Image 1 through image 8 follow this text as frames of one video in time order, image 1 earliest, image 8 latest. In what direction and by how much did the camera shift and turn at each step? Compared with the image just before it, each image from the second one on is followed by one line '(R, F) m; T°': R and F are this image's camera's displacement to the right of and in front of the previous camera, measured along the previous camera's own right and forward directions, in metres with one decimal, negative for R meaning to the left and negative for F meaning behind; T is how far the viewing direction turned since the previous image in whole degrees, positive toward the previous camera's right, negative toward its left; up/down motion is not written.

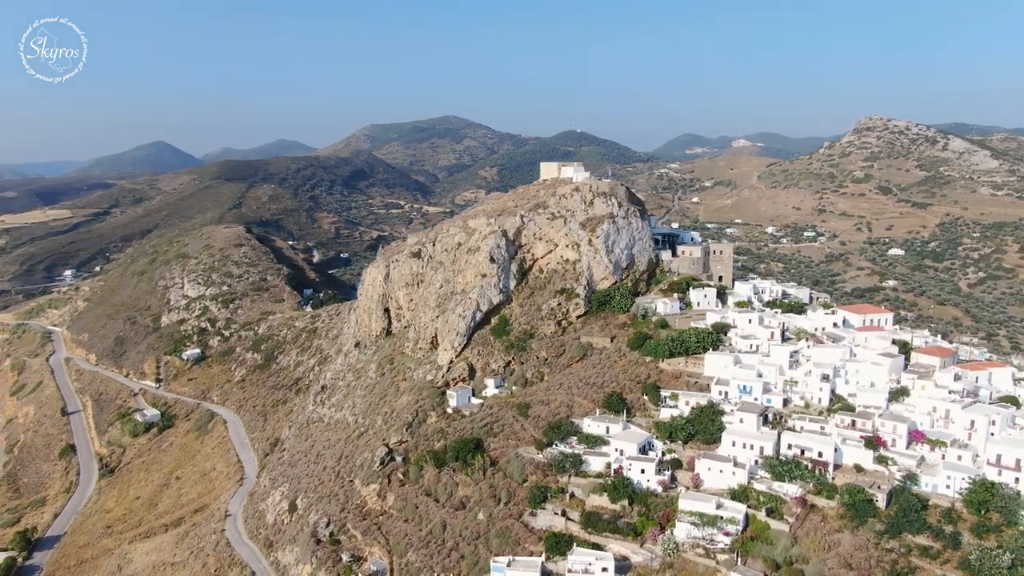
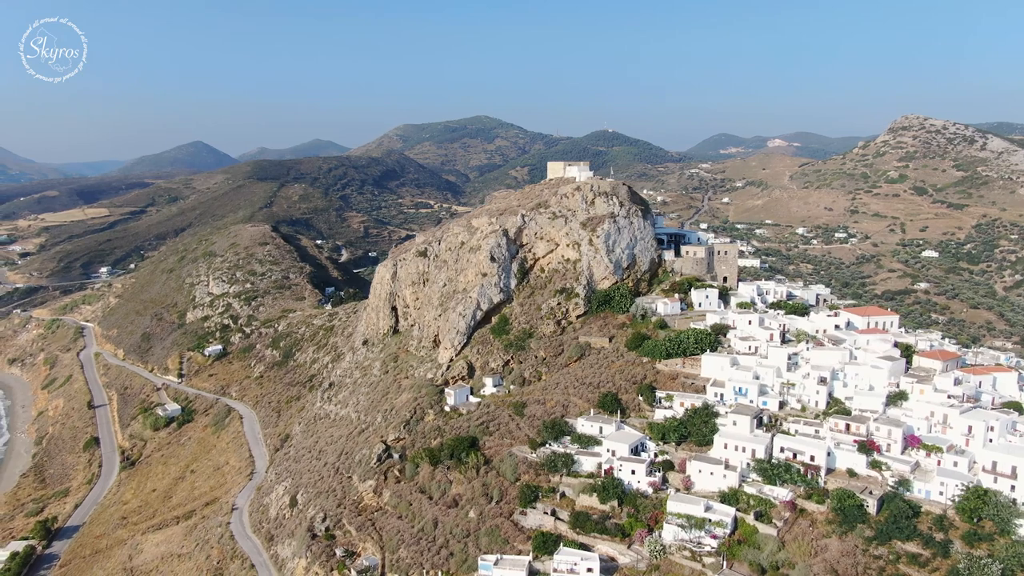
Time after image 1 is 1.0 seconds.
(+1.4, 0.0) m; -2°
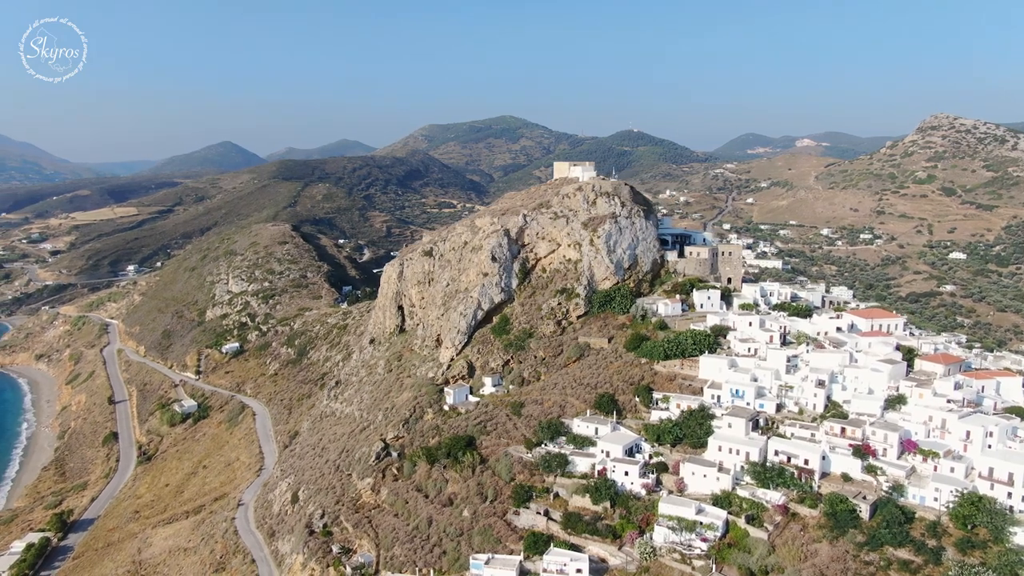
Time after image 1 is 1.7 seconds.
(+1.0, 0.0) m; -2°
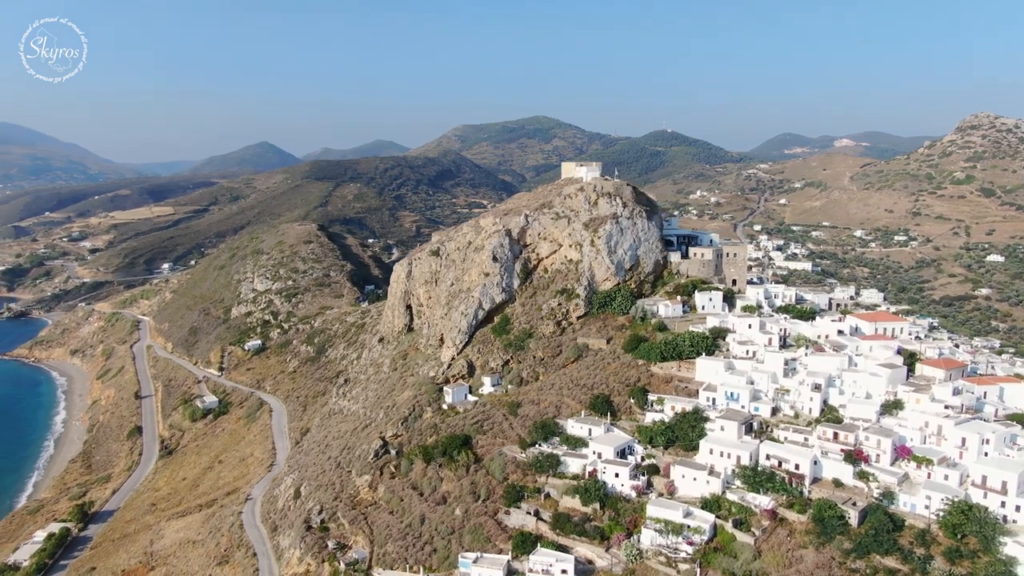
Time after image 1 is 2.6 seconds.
(+1.4, 0.0) m; -2°
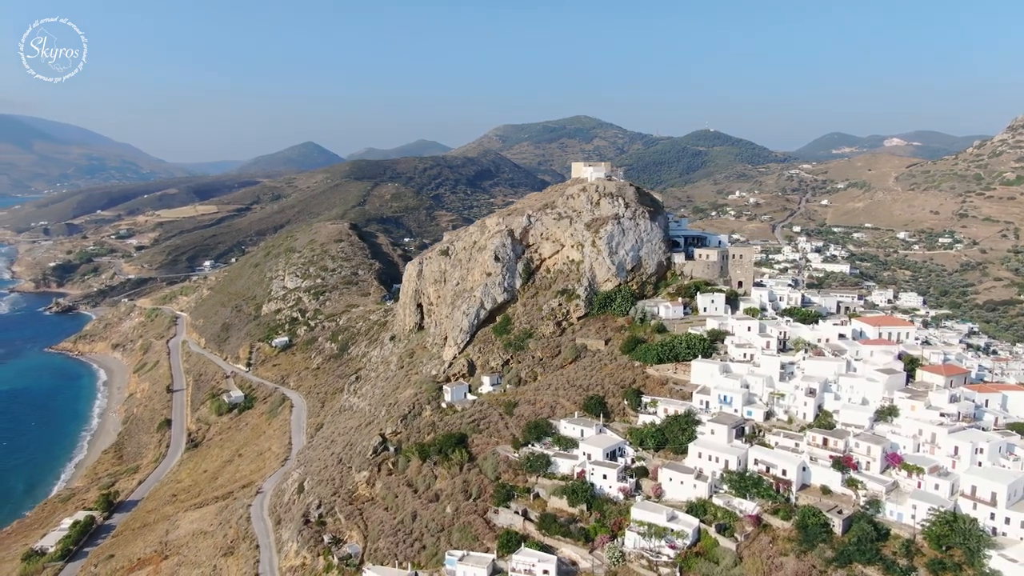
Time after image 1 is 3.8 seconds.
(+1.7, 0.0) m; -3°
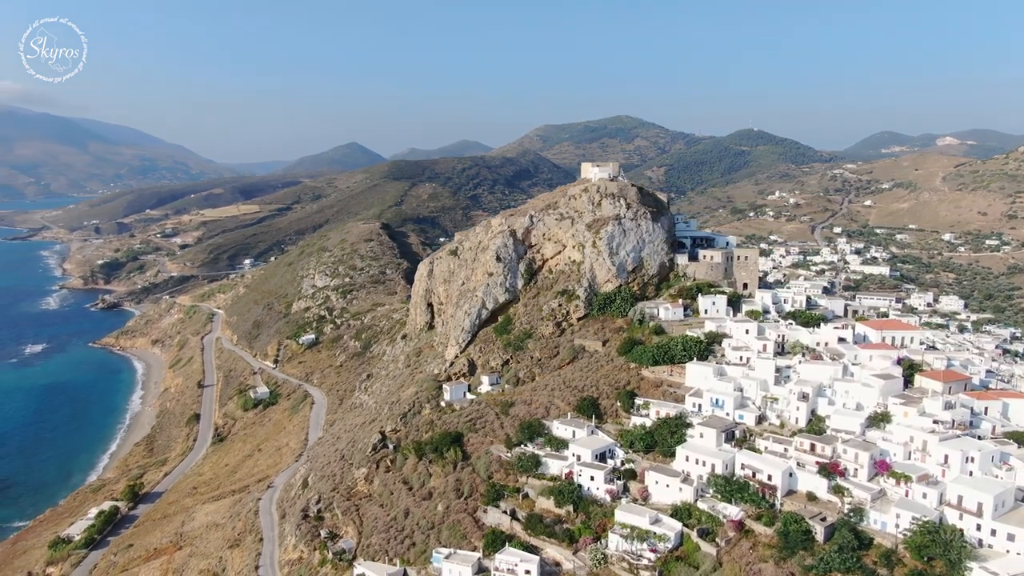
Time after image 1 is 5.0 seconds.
(+1.8, 0.0) m; -3°
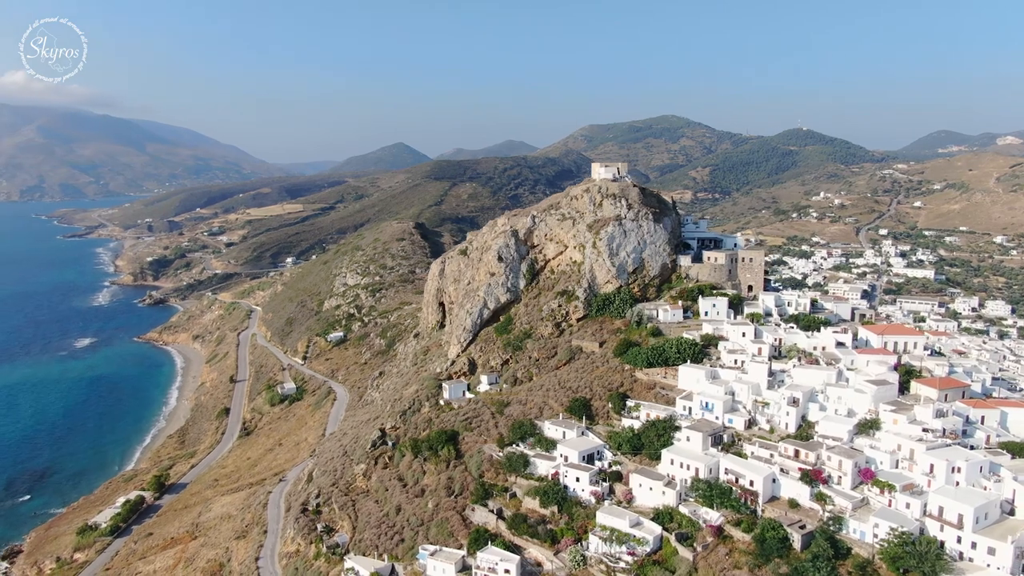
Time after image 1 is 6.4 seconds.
(+1.9, 0.0) m; -3°
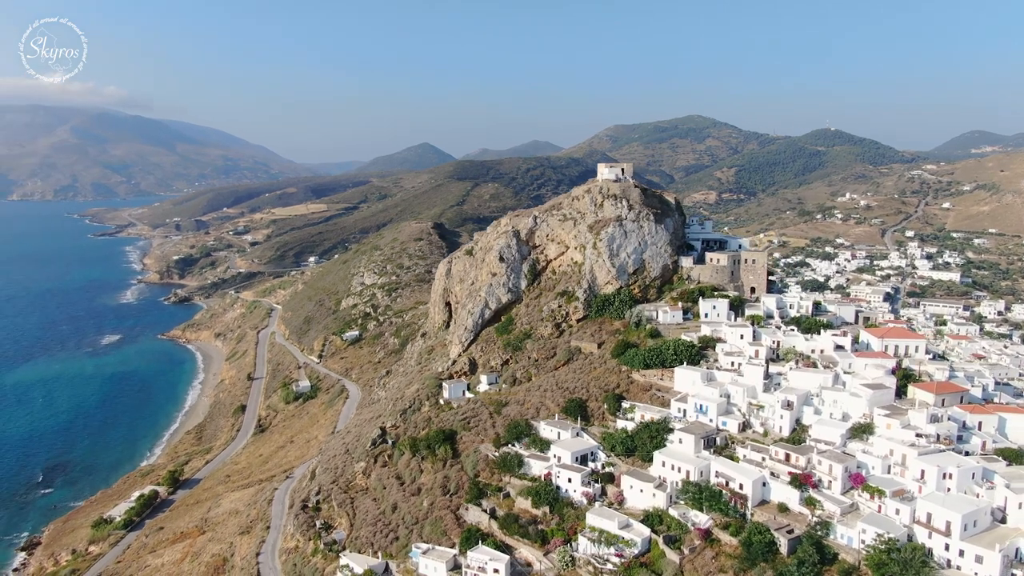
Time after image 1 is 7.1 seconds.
(+1.1, -0.1) m; -2°
